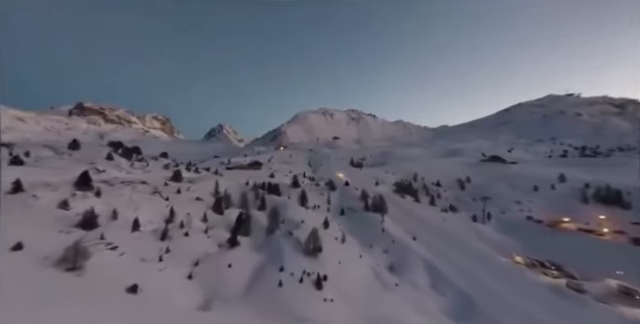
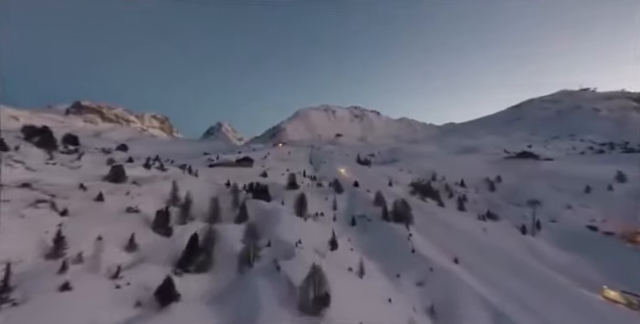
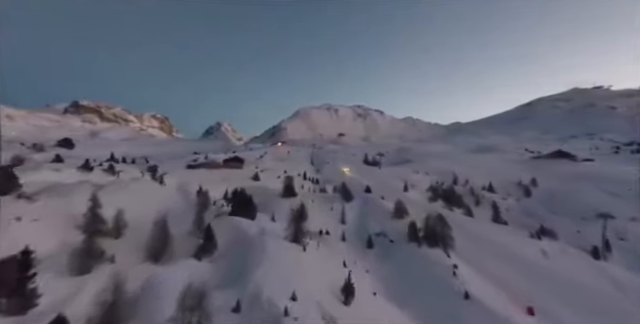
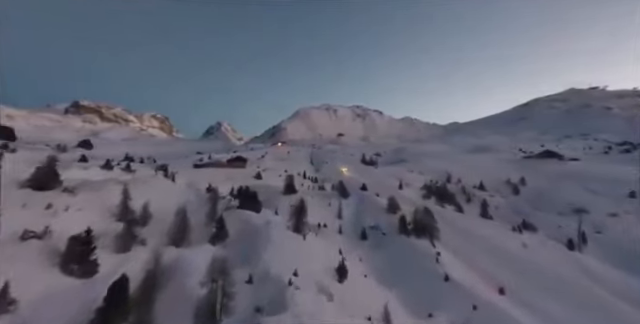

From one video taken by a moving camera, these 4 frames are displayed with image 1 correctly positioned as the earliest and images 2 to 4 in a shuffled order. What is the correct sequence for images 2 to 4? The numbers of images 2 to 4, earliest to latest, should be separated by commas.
2, 4, 3
